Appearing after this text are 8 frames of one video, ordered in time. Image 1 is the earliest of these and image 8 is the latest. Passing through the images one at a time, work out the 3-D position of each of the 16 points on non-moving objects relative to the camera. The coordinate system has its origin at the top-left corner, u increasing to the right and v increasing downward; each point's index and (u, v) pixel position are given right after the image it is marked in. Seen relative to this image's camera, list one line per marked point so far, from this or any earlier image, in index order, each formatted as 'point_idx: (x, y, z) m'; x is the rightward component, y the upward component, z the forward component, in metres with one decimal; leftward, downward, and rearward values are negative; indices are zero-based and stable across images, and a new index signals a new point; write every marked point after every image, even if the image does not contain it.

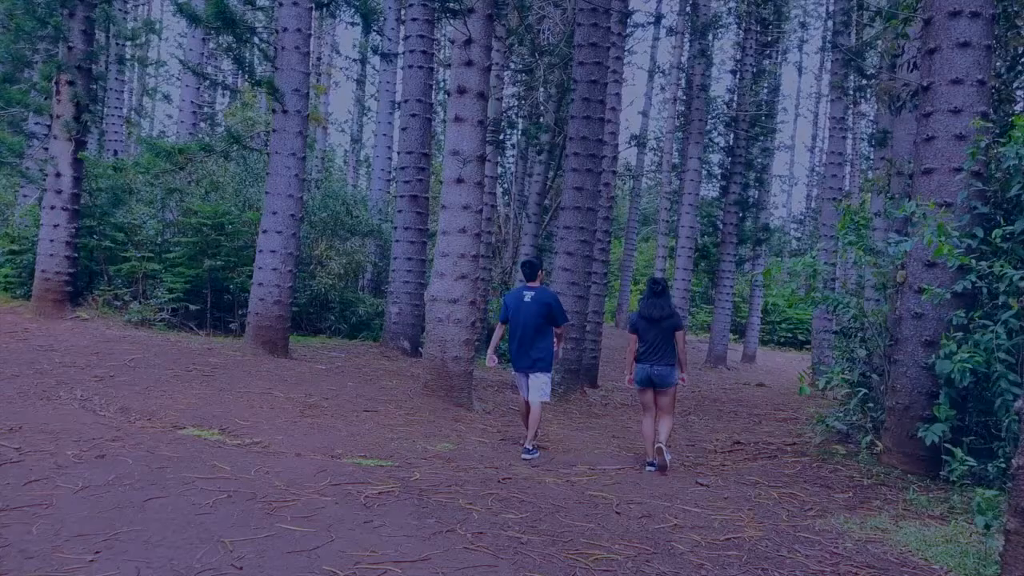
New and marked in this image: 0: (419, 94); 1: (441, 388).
0: (-1.3, +2.6, +13.0) m
1: (-0.7, -0.9, +8.7) m
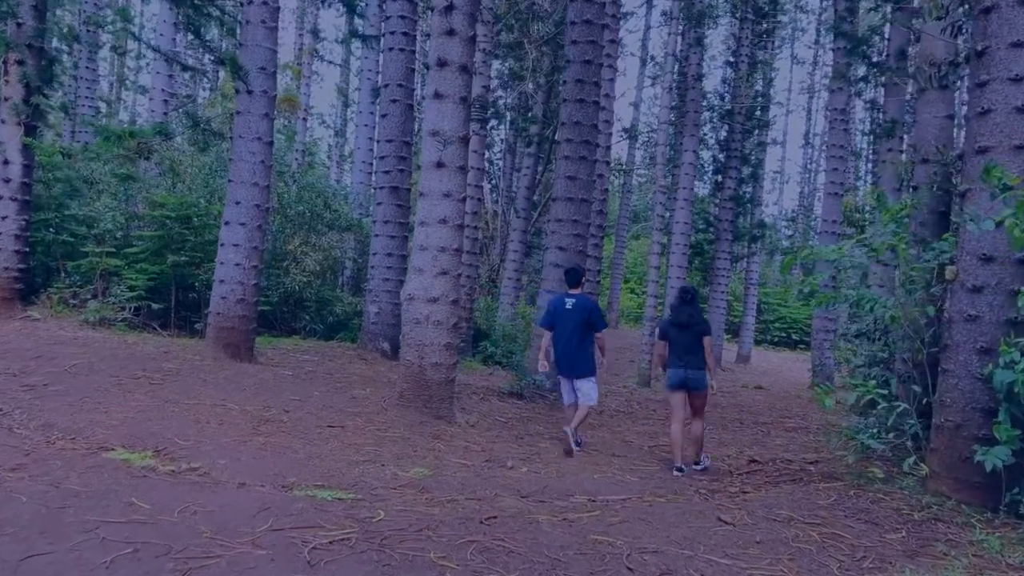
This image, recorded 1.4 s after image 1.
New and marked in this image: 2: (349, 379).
0: (-1.4, +2.7, +12.0) m
1: (-0.8, -0.9, +7.7) m
2: (-1.6, -0.9, +9.5) m
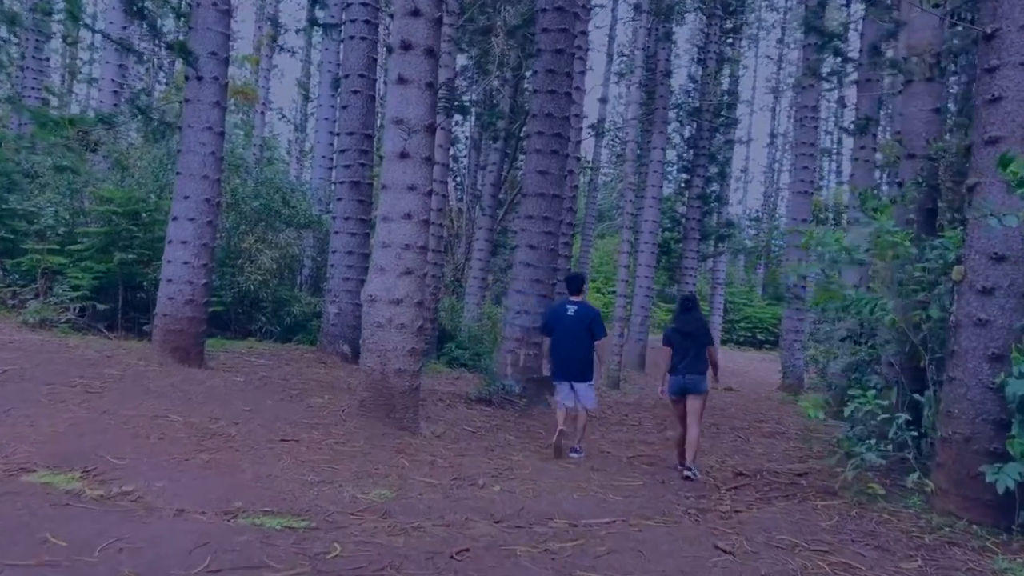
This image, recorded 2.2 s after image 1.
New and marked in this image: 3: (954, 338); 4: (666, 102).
0: (-1.8, +2.7, +11.5) m
1: (-1.0, -0.9, +7.2) m
2: (-2.0, -0.9, +9.0) m
3: (+2.4, -0.3, +5.2) m
4: (+3.1, +3.8, +19.3) m
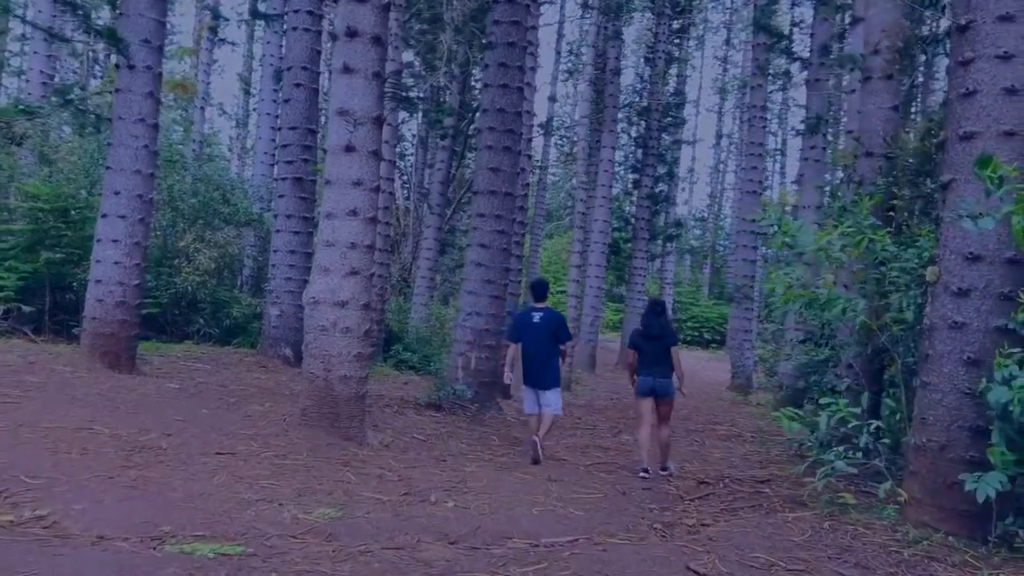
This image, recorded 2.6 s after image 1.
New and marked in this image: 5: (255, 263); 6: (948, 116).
0: (-2.4, +2.6, +11.0) m
1: (-1.3, -0.9, +6.8) m
2: (-2.4, -0.9, +8.5) m
3: (+2.2, -0.3, +5.0) m
4: (+2.1, +3.8, +19.1) m
5: (-3.7, +0.4, +13.7) m
6: (+2.4, +0.9, +5.1) m
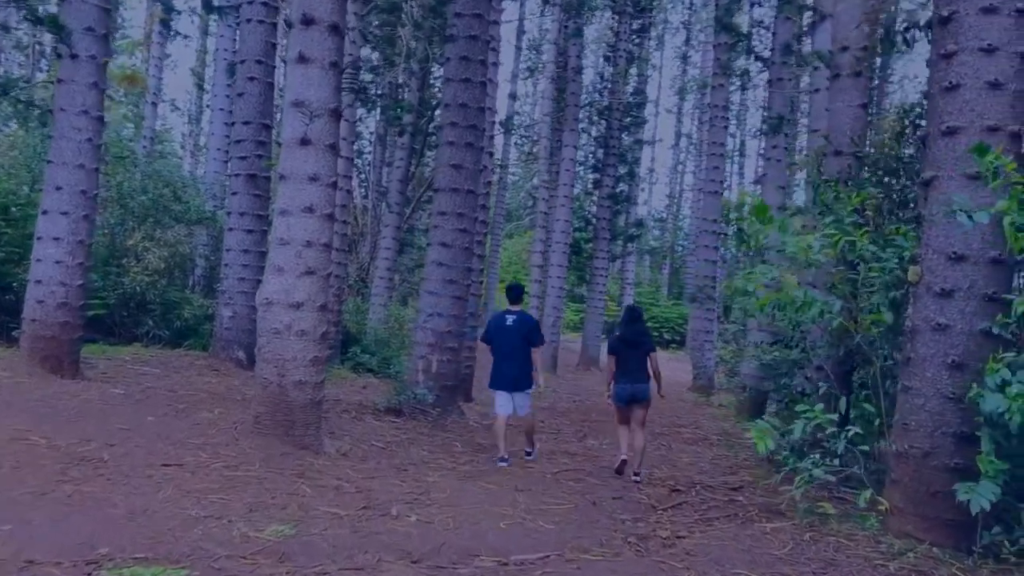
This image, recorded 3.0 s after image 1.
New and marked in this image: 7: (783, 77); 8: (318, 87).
0: (-2.8, +2.6, +10.6) m
1: (-1.6, -0.9, +6.5) m
2: (-2.7, -0.9, +8.1) m
3: (+2.0, -0.3, +4.8) m
4: (+1.3, +3.8, +18.9) m
5: (-4.3, +0.4, +13.3) m
6: (+2.2, +0.9, +4.9) m
7: (+4.4, +3.4, +15.3) m
8: (-1.3, +1.4, +6.5) m
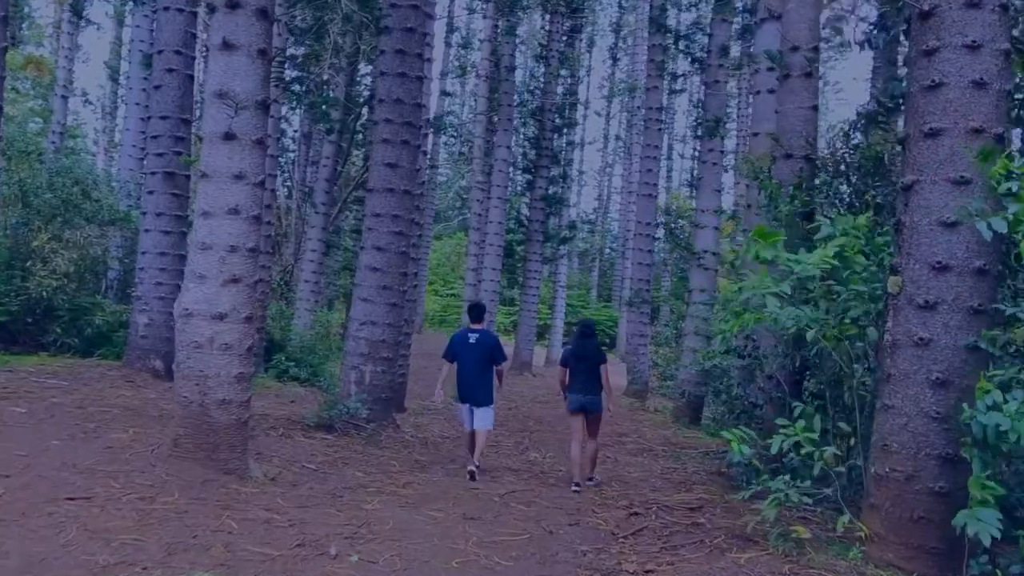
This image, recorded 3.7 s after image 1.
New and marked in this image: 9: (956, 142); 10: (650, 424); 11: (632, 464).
0: (-3.5, +2.6, +9.9) m
1: (-1.9, -1.0, +5.9) m
2: (-3.2, -1.0, +7.4) m
3: (+1.8, -0.3, +4.5) m
4: (0.0, +3.7, +18.5) m
5: (-5.2, +0.3, +12.4) m
6: (+1.9, +0.9, +4.6) m
7: (+3.3, +3.4, +15.2) m
8: (-1.7, +1.3, +5.9) m
9: (+2.1, +0.7, +4.4) m
10: (+2.0, -1.9, +13.5) m
11: (+1.1, -1.6, +8.6) m
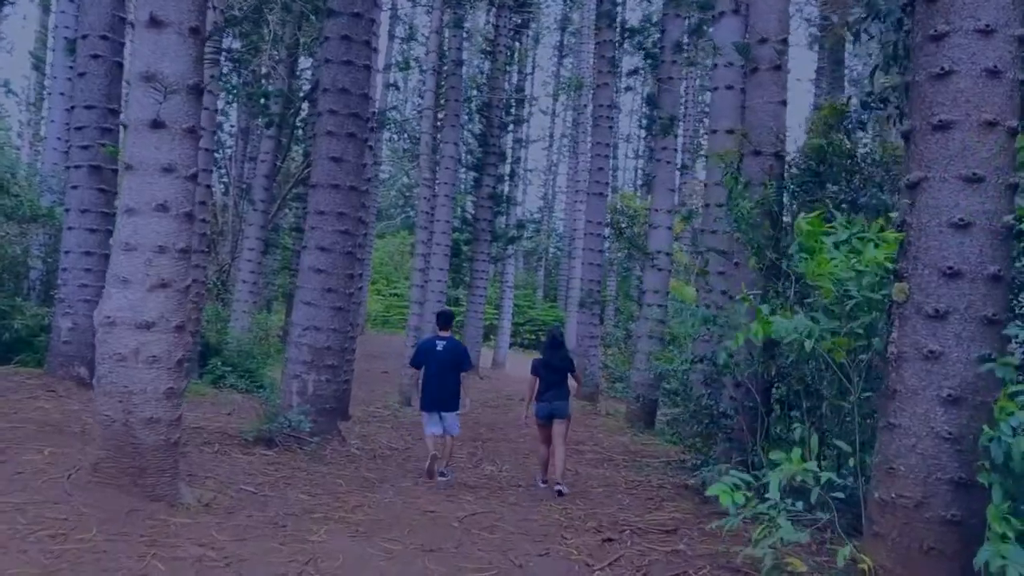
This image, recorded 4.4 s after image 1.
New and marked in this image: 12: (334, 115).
0: (-4.0, +2.6, +9.2) m
1: (-2.1, -1.0, +5.2) m
2: (-3.5, -1.0, +6.7) m
3: (+1.7, -0.4, +4.1) m
4: (-1.0, +3.7, +18.0) m
5: (-5.8, +0.3, +11.6) m
6: (+1.8, +0.8, +4.2) m
7: (+2.5, +3.3, +14.8) m
8: (-1.9, +1.3, +5.3) m
9: (+1.9, +0.6, +4.0) m
10: (+1.3, -2.0, +13.1) m
11: (+0.7, -1.6, +8.2) m
12: (-1.6, +1.5, +8.4) m
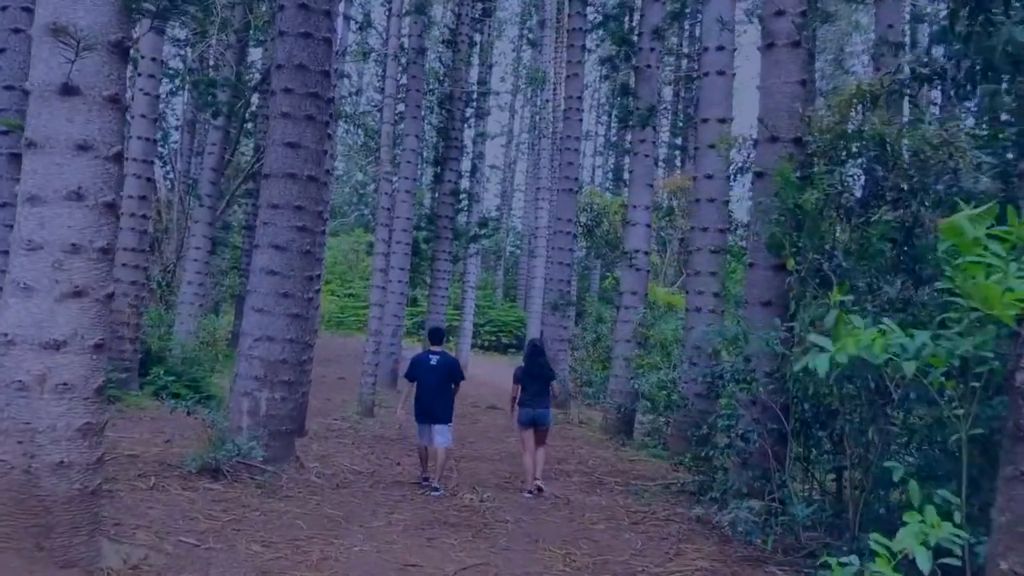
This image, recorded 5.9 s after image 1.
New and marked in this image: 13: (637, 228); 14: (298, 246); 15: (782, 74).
0: (-4.1, +2.5, +8.0) m
1: (-2.1, -1.1, +4.1) m
2: (-3.5, -1.1, +5.5) m
3: (+1.7, -0.4, +3.2) m
4: (-1.6, +3.7, +16.9) m
5: (-6.1, +0.2, +10.3) m
6: (+1.9, +0.8, +3.3) m
7: (+2.1, +3.3, +13.9) m
8: (-1.9, +1.2, +4.2) m
9: (+2.0, +0.6, +3.1) m
10: (+0.9, -2.0, +12.2) m
11: (+0.6, -1.7, +7.2) m
12: (-1.7, +1.5, +7.3) m
13: (+1.8, +0.9, +13.7) m
14: (-1.7, +0.3, +7.3) m
15: (+2.0, +1.6, +7.0) m
